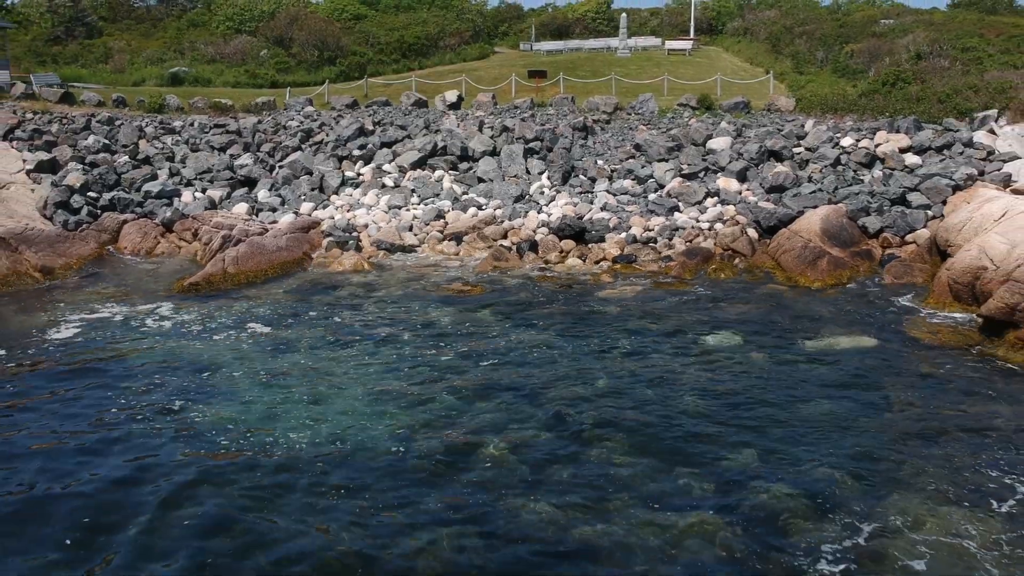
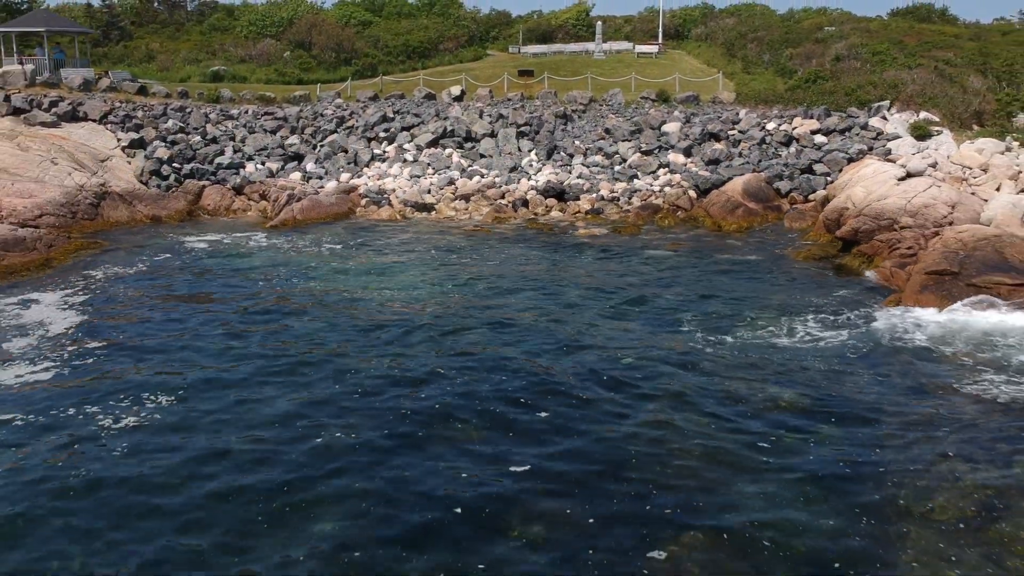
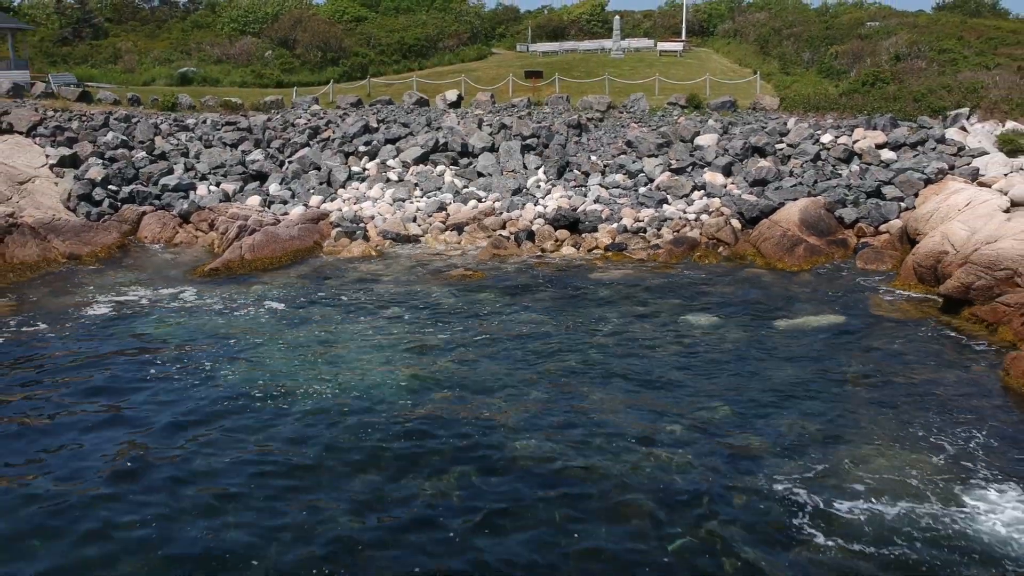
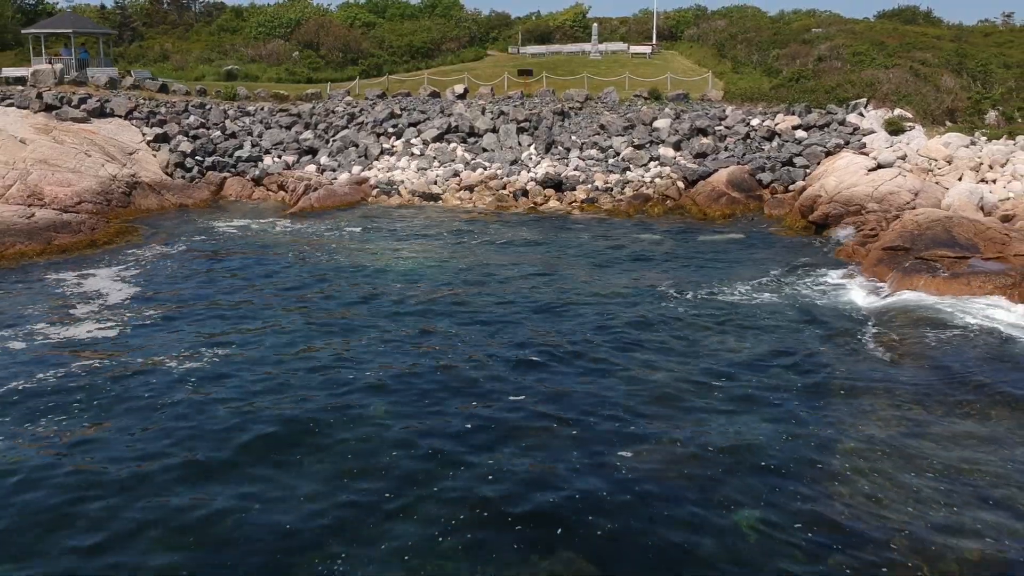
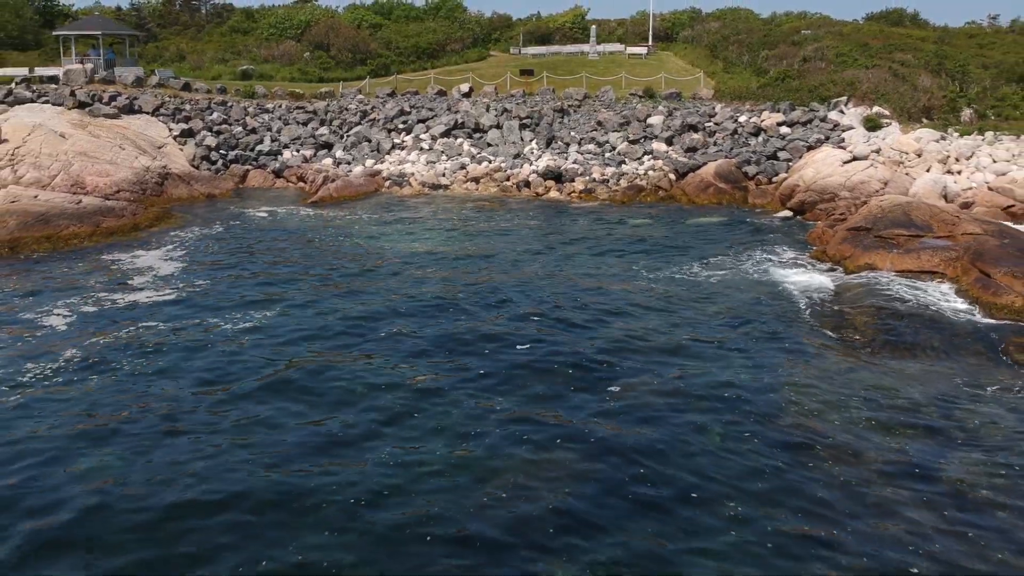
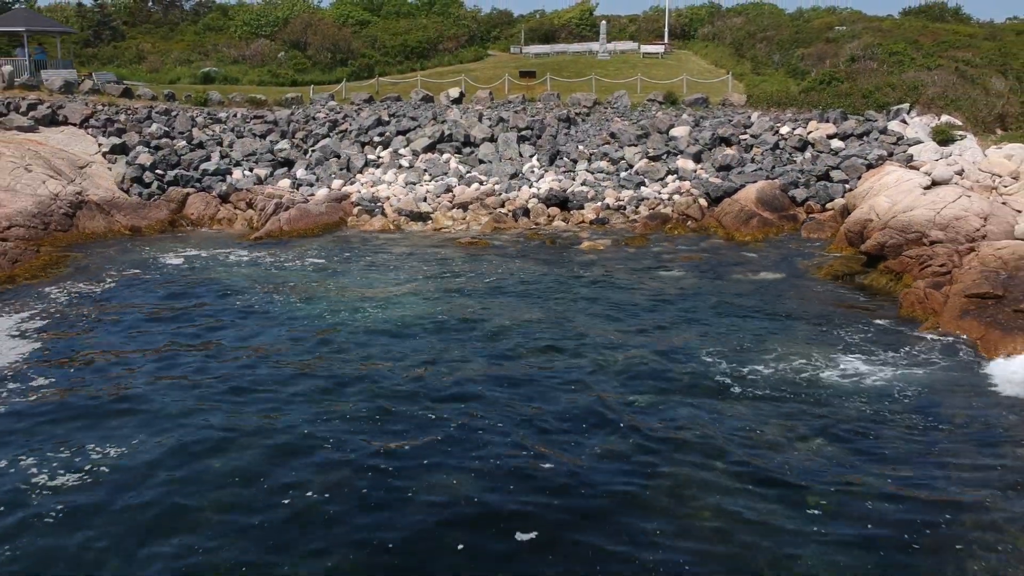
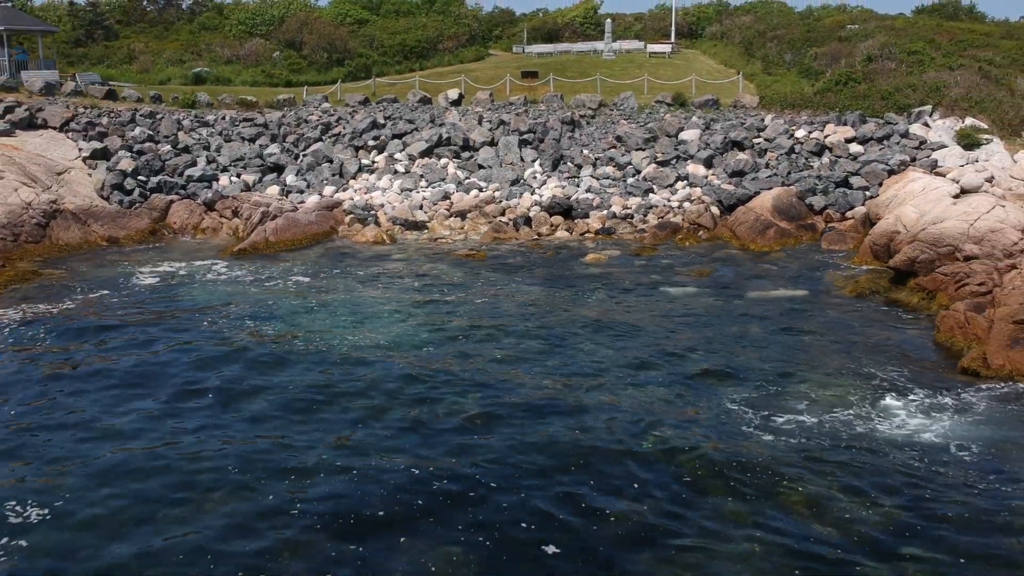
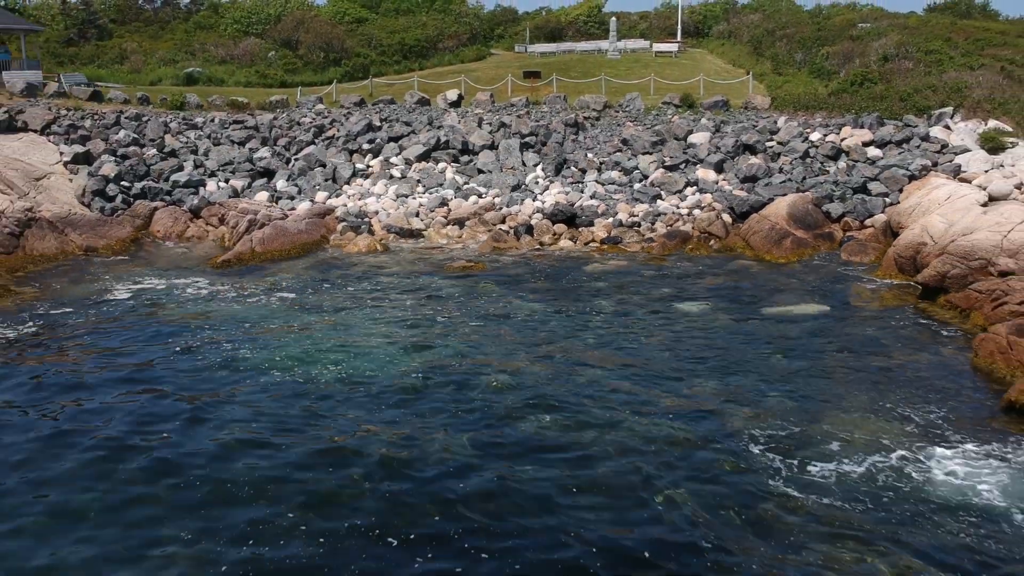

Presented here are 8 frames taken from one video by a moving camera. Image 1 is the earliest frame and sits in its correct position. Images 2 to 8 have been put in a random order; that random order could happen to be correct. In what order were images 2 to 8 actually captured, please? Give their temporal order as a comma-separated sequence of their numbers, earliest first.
3, 8, 7, 6, 2, 4, 5
